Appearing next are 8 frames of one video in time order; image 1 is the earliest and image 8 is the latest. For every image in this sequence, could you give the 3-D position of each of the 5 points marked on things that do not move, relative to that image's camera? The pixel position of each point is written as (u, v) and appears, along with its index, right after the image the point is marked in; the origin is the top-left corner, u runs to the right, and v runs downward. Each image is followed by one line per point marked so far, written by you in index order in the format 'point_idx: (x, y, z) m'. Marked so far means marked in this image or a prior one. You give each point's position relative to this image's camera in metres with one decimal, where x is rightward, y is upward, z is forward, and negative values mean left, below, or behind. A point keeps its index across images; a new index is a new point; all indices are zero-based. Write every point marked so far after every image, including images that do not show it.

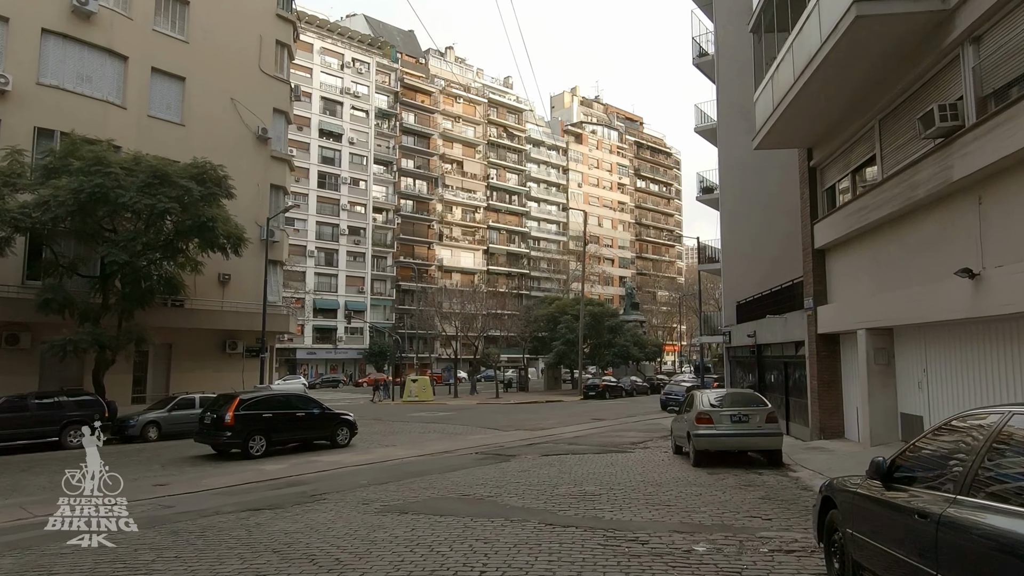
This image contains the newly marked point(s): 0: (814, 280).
0: (+6.8, +0.2, +15.0) m
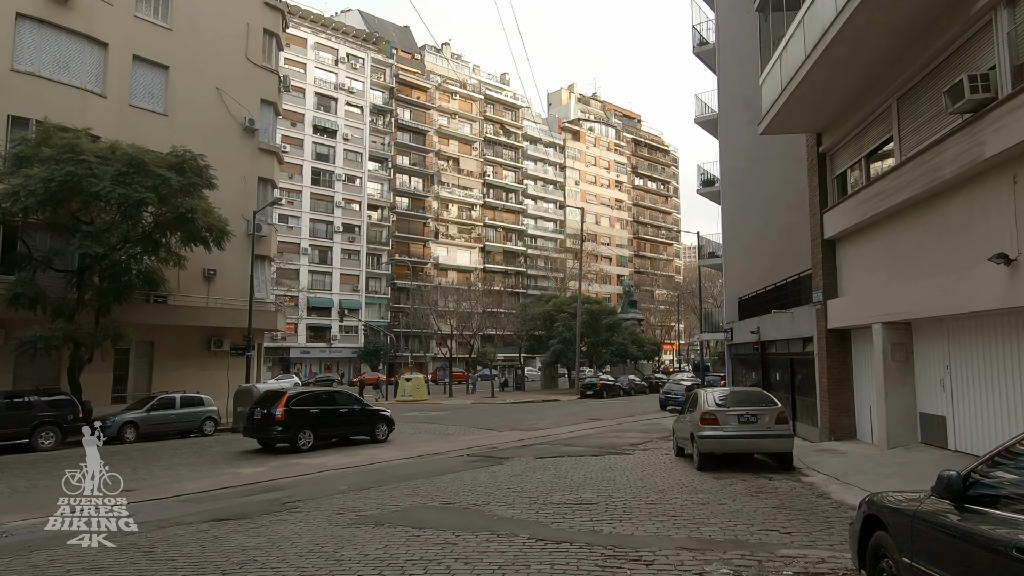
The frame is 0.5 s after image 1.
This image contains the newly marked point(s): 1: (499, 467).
0: (+6.6, +0.3, +14.2) m
1: (-0.3, -3.5, +13.0) m
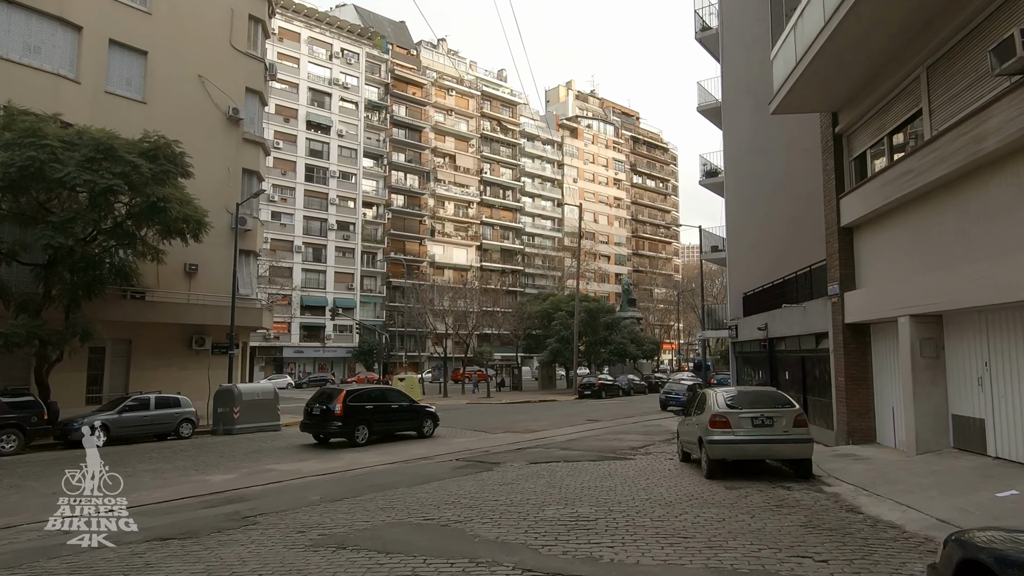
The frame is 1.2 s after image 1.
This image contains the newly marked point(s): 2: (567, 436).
0: (+6.4, +0.5, +13.2) m
1: (-0.4, -3.3, +11.9) m
2: (+1.6, -4.3, +19.5) m
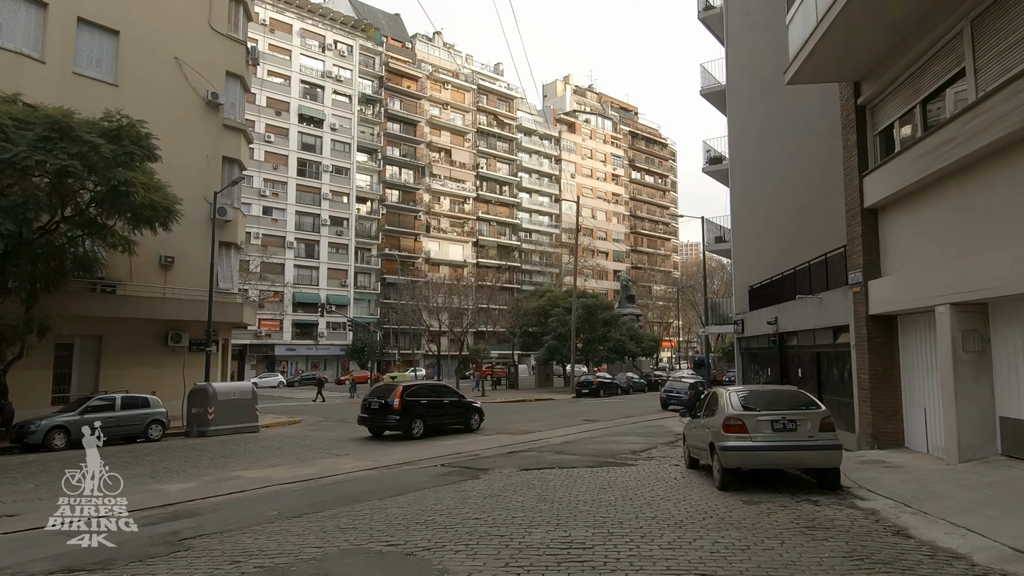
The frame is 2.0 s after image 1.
0: (+6.2, +0.7, +11.9) m
1: (-0.6, -3.1, +10.6) m
2: (+1.4, -4.1, +18.3) m
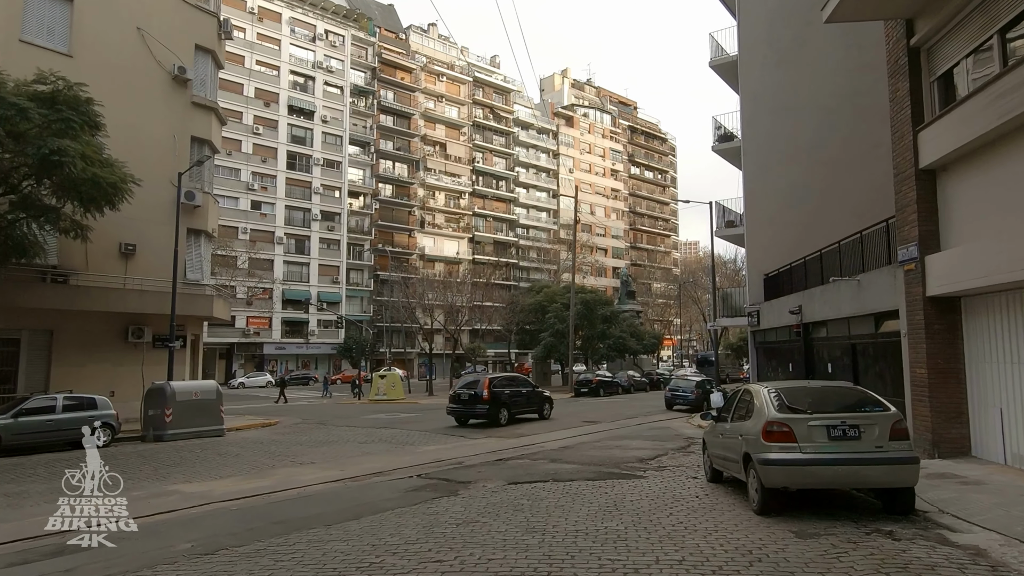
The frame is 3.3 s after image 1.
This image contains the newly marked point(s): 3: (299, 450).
0: (+6.0, +1.1, +9.9) m
1: (-0.8, -2.8, +8.6) m
2: (+1.2, -3.7, +16.3) m
3: (-4.9, -3.9, +16.2) m
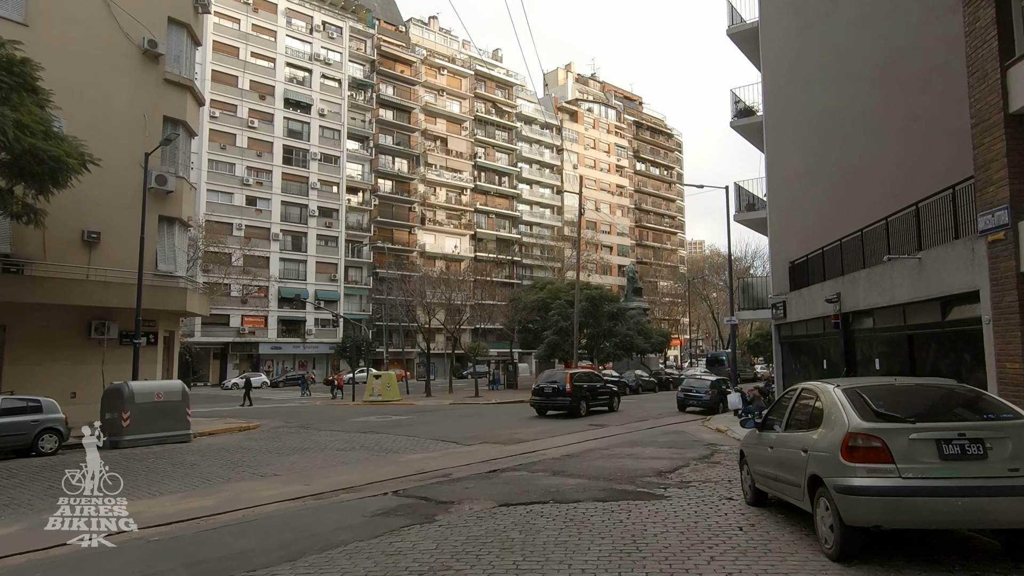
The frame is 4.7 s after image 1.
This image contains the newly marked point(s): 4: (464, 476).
0: (+5.9, +1.4, +8.0) m
1: (-0.9, -2.5, +6.7) m
2: (+1.1, -3.4, +14.4) m
3: (-5.0, -3.6, +14.3) m
4: (-0.8, -3.1, +11.2) m
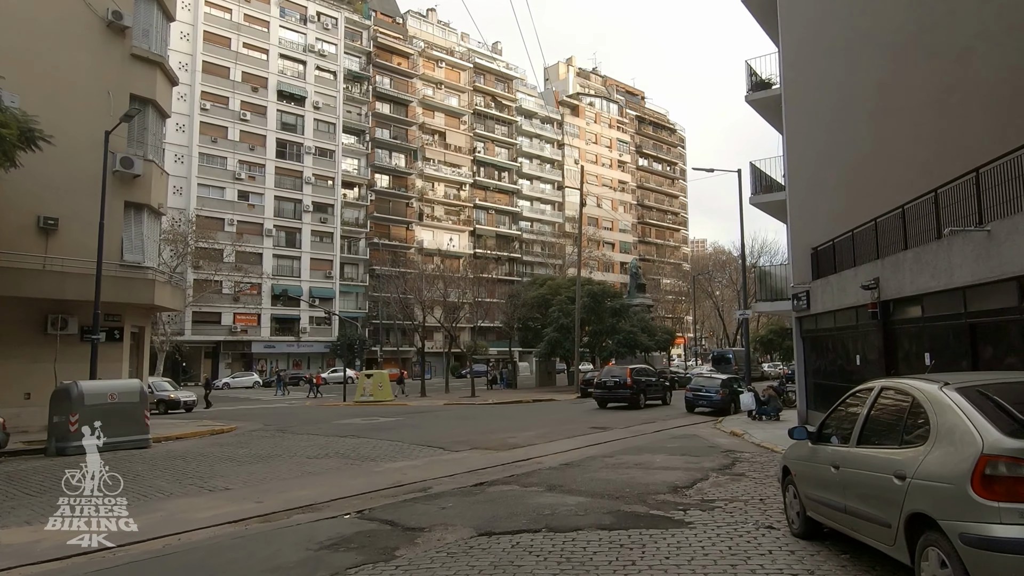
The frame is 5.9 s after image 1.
0: (+5.7, +1.6, +6.3) m
1: (-1.1, -2.2, +5.1) m
2: (+1.0, -3.2, +12.7) m
3: (-5.2, -3.3, +12.7) m
4: (-1.0, -2.9, +9.6) m
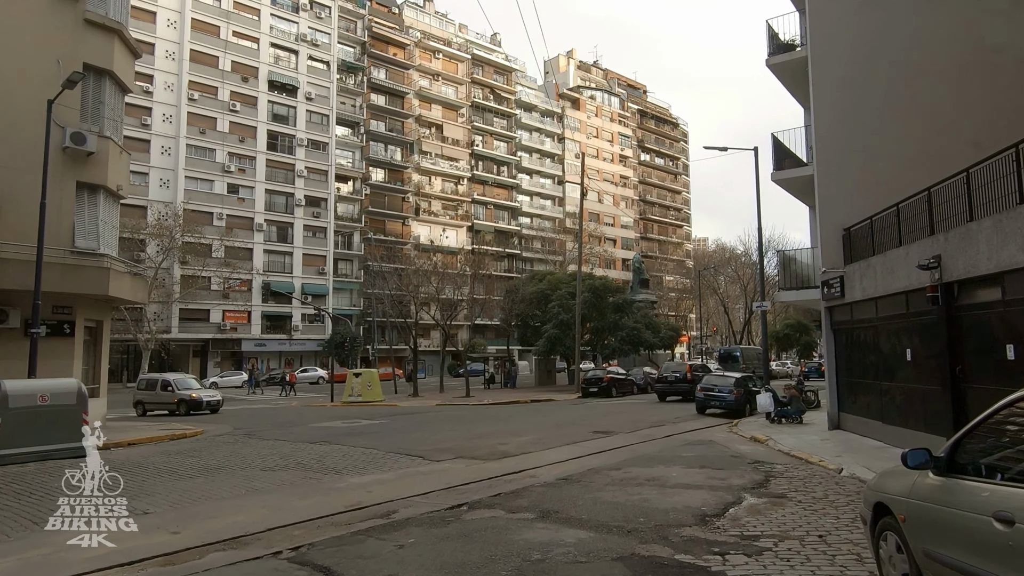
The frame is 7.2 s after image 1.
0: (+5.5, +1.9, +4.3) m
1: (-1.3, -1.9, +3.1) m
2: (+0.8, -2.9, +10.8) m
3: (-5.4, -3.0, +10.7) m
4: (-1.2, -2.6, +7.6) m
